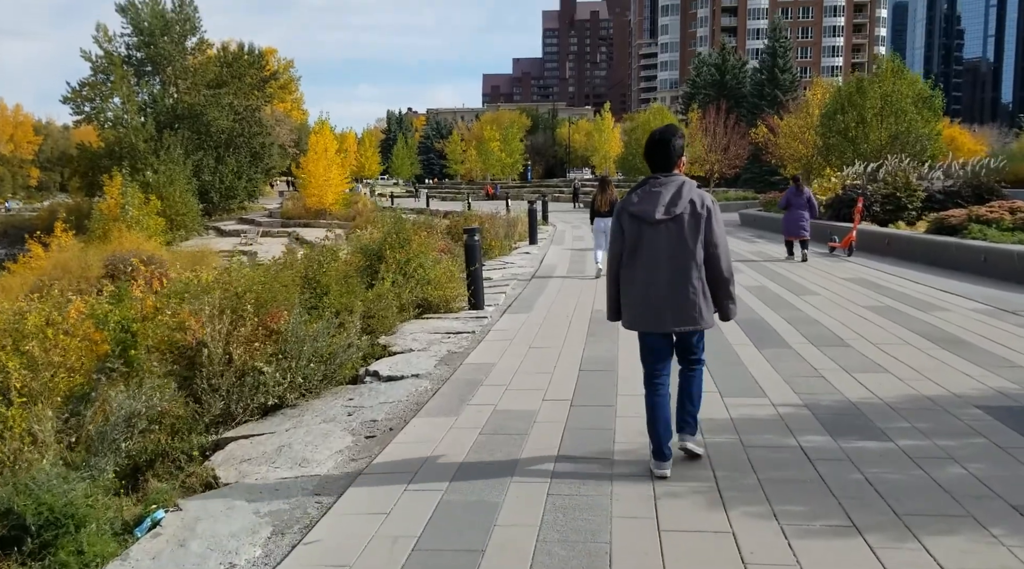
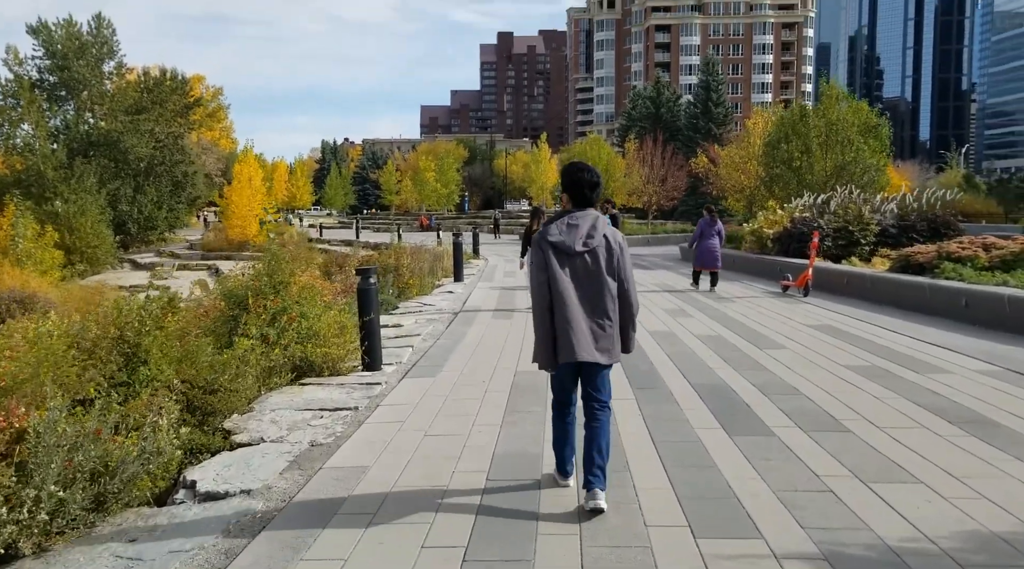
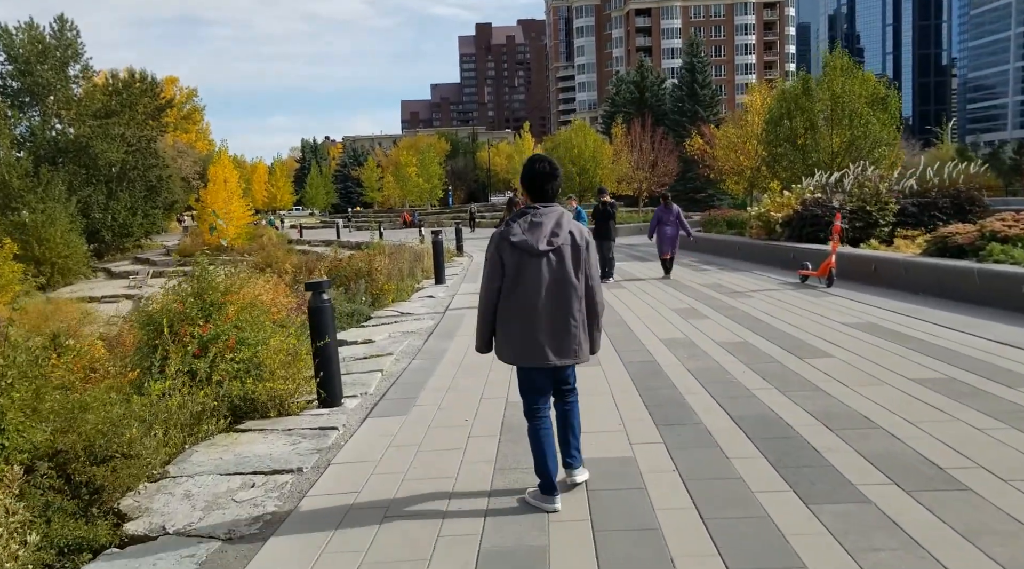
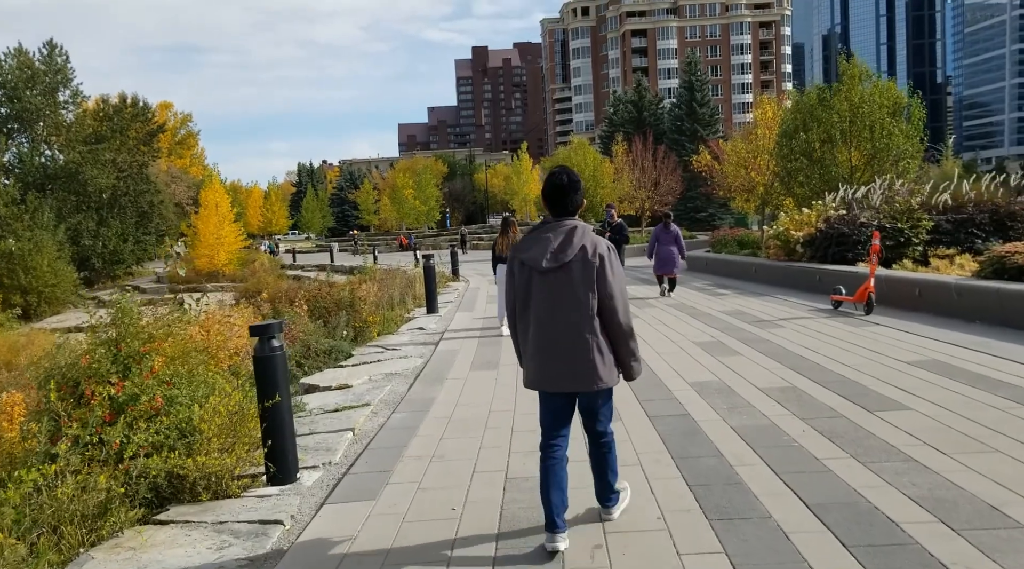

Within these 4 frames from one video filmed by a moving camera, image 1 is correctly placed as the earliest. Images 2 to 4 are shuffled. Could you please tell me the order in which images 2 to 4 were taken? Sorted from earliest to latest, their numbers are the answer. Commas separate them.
2, 3, 4
